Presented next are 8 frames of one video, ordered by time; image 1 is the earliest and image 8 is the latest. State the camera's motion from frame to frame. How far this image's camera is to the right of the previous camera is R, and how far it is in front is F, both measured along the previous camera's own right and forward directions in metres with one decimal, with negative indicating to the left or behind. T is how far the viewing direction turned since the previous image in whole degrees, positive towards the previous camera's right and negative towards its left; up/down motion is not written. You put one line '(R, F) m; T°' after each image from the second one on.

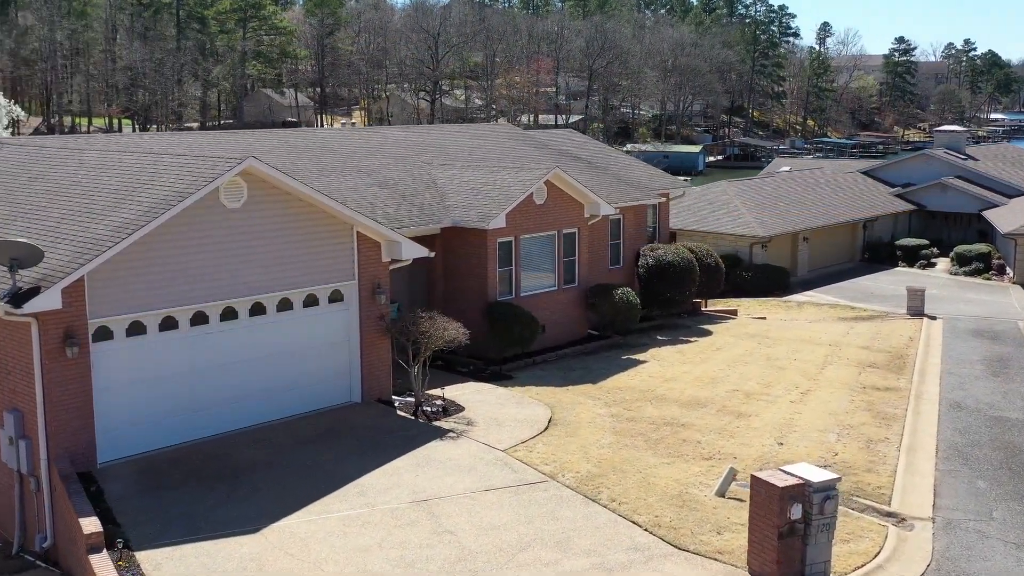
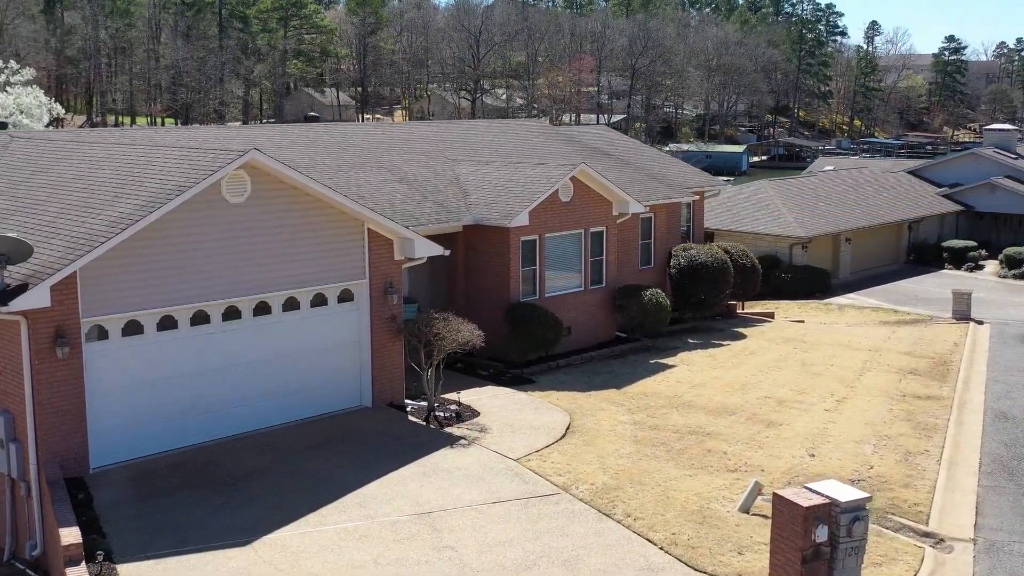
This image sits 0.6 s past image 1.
(+0.3, +0.7) m; -2°
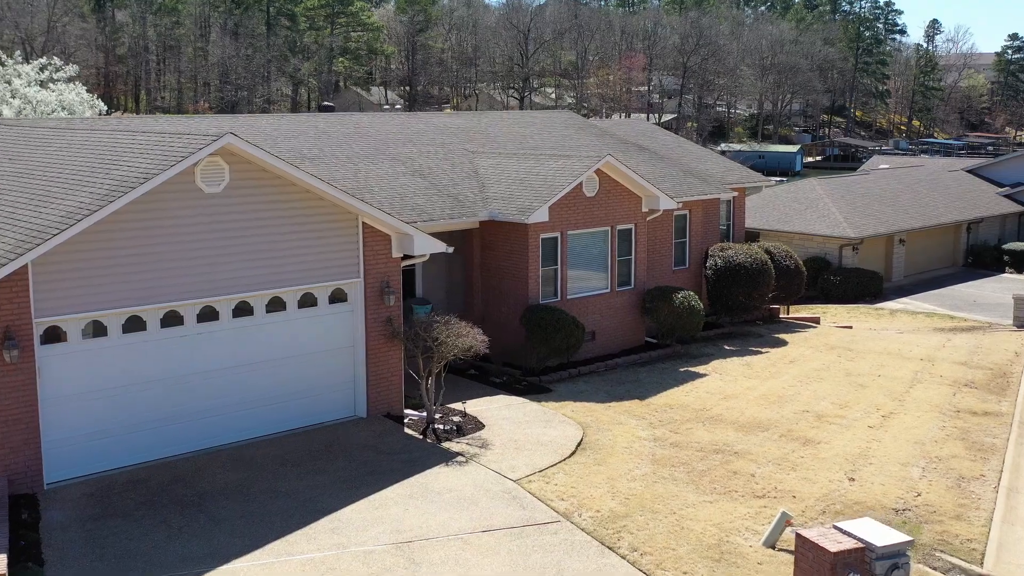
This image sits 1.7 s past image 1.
(+0.5, +1.4) m; -3°
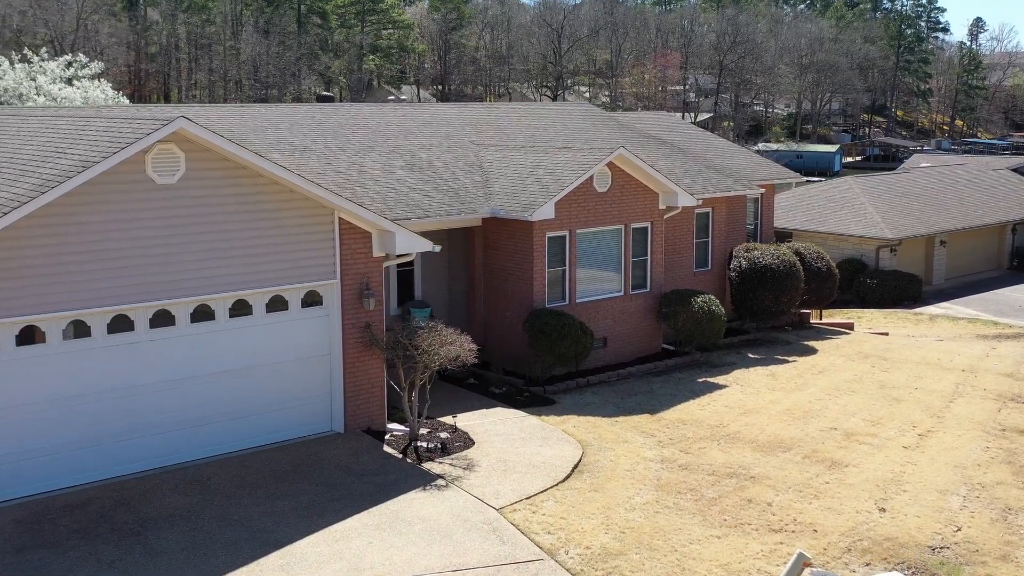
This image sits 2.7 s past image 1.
(+0.5, +1.3) m; -2°
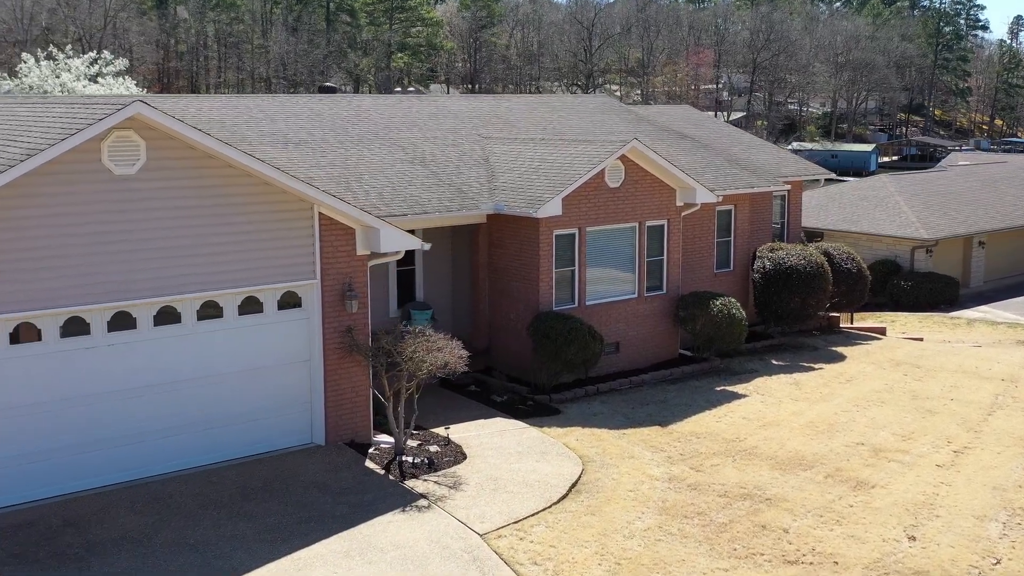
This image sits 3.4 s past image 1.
(+0.4, +1.0) m; -2°
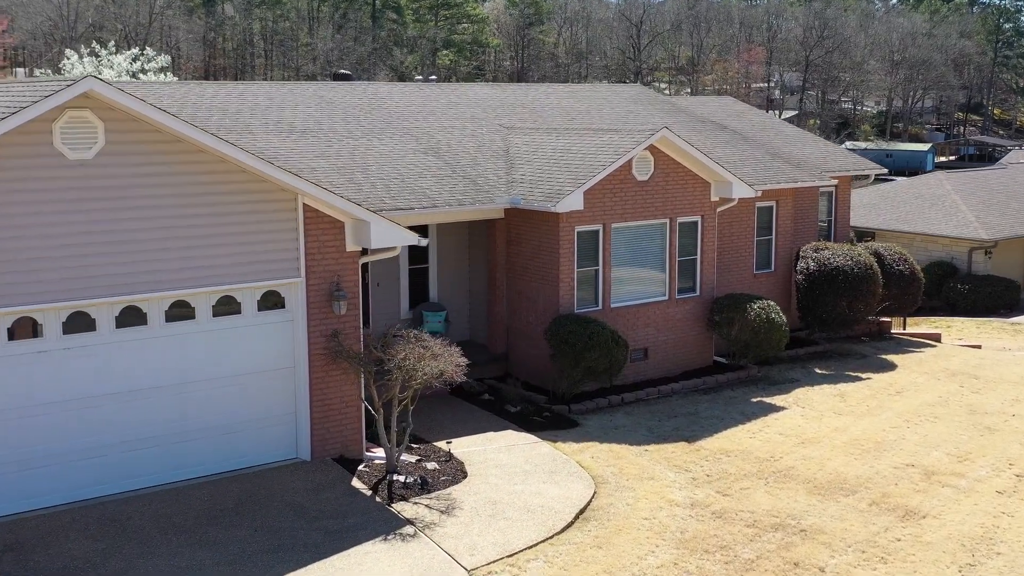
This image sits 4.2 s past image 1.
(+0.4, +1.2) m; -2°
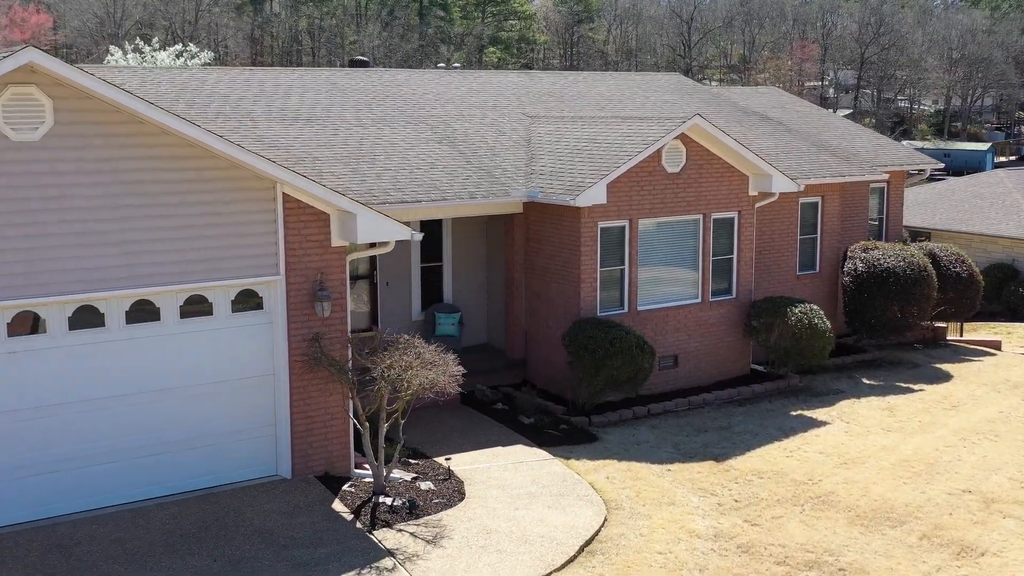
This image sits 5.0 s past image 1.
(+0.4, +1.1) m; -3°
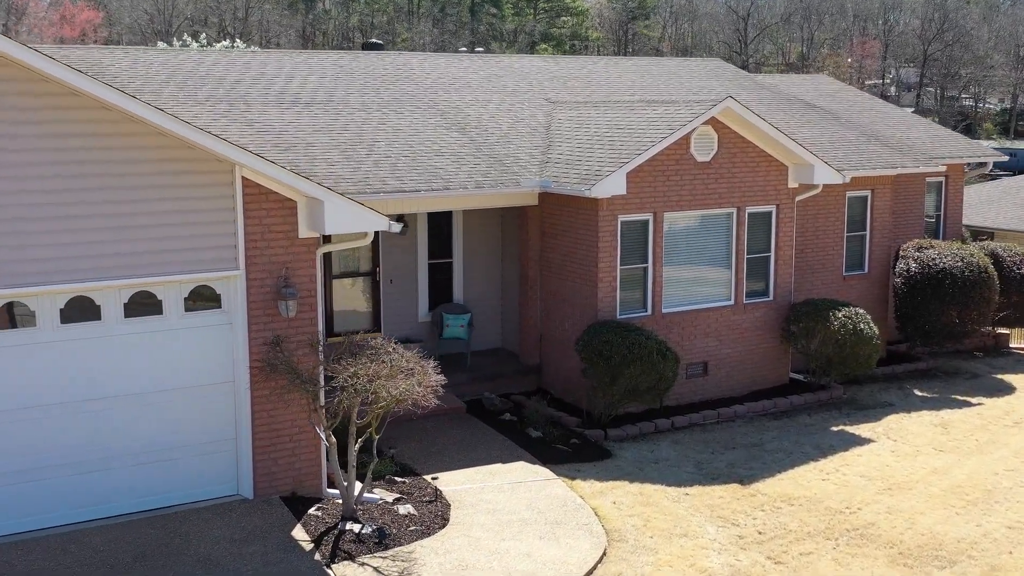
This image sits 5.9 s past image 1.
(+0.5, +1.2) m; -3°
